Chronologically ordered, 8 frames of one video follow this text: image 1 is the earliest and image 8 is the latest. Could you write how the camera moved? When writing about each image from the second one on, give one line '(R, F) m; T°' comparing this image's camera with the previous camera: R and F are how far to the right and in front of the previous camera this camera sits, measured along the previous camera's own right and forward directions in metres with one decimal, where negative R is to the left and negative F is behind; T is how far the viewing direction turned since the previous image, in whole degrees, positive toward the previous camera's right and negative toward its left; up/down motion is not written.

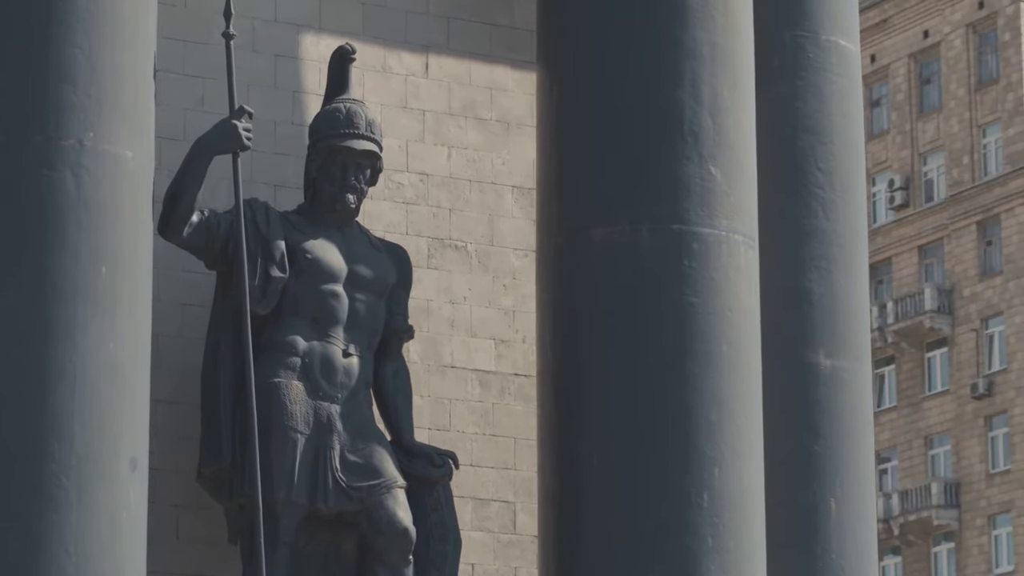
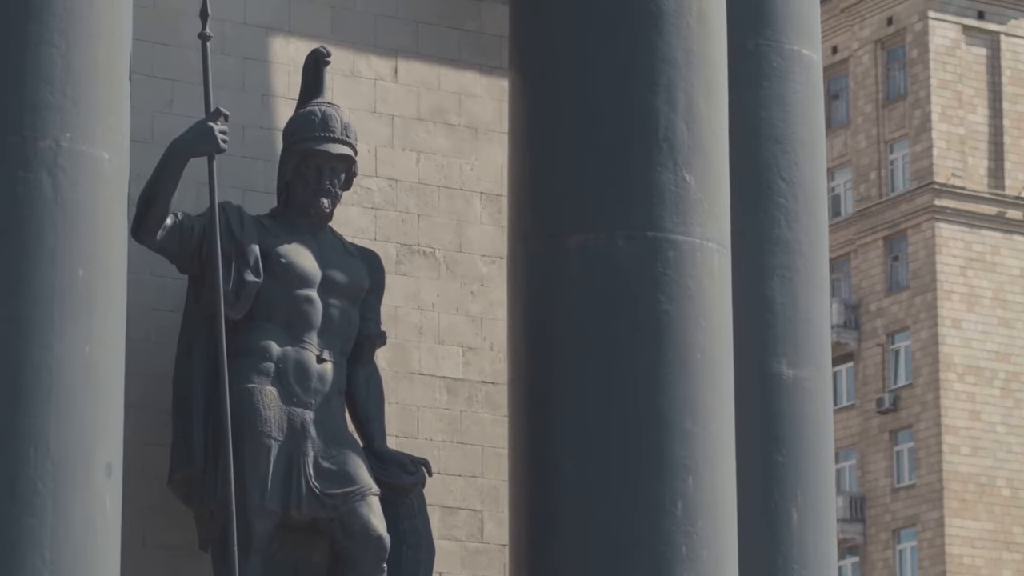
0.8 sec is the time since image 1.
(-0.3, +0.1) m; +2°
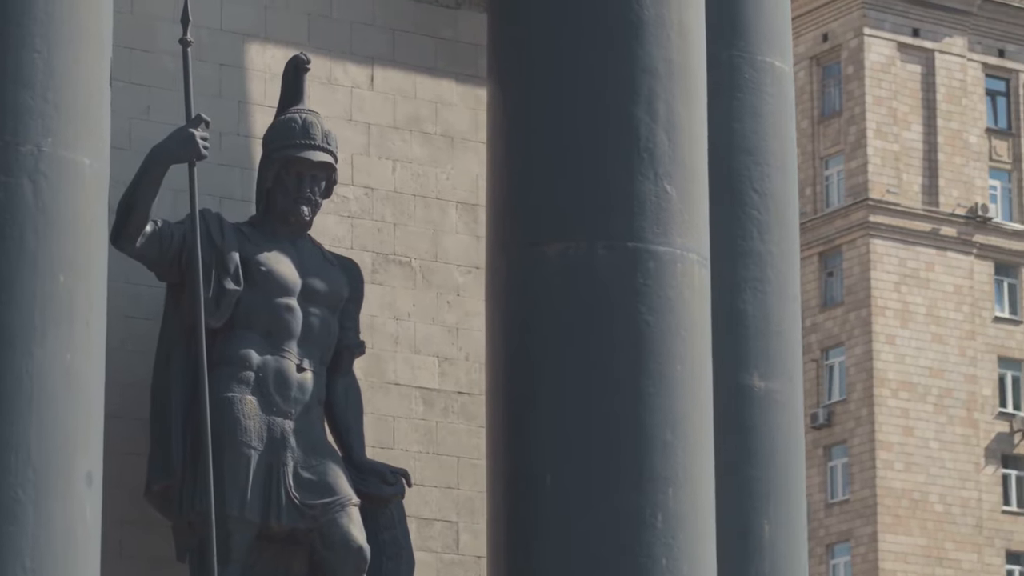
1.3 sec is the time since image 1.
(-0.2, +0.1) m; +1°
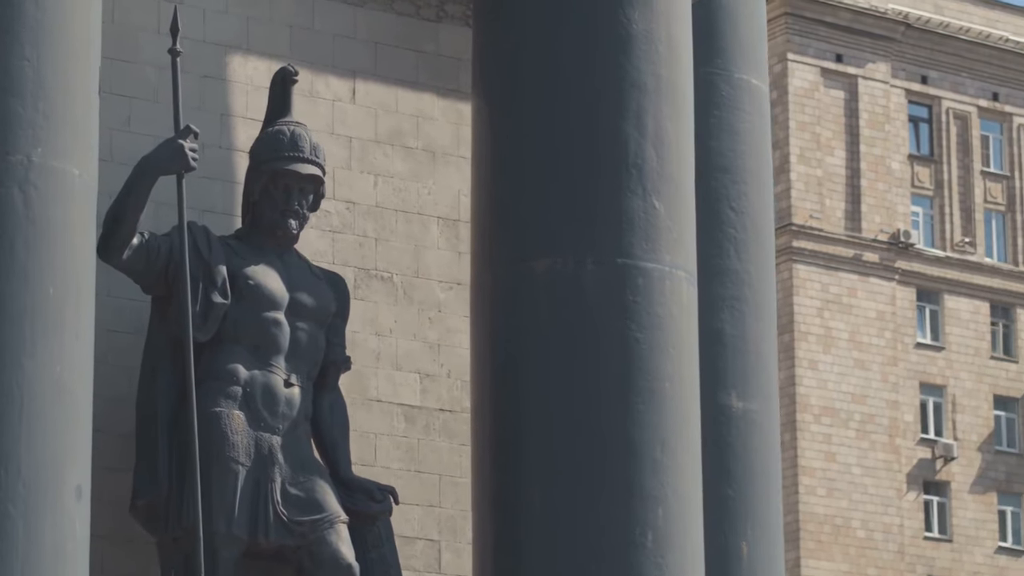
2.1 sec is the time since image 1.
(-0.3, +0.2) m; +1°
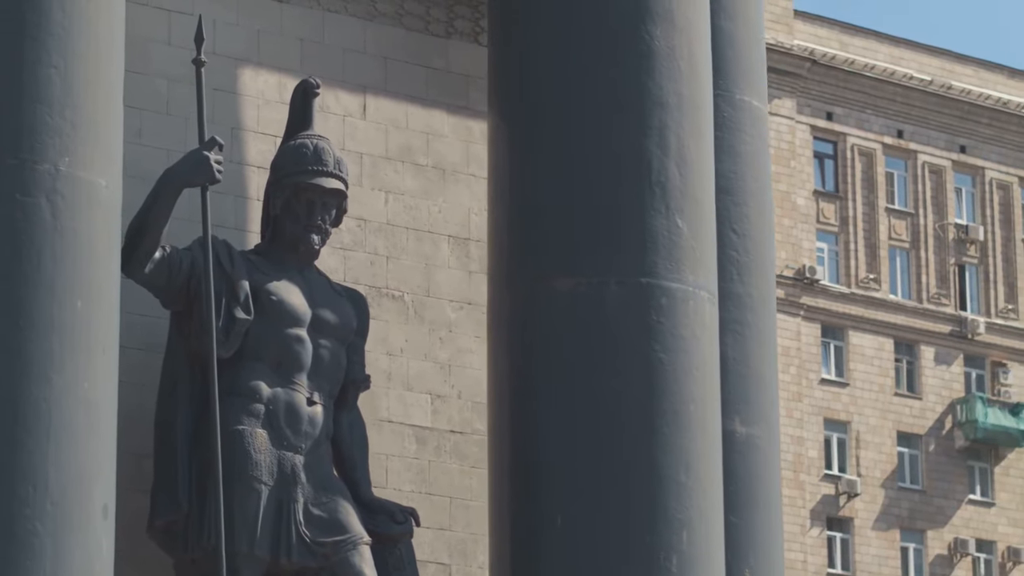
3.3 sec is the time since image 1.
(-0.6, +0.3) m; +2°
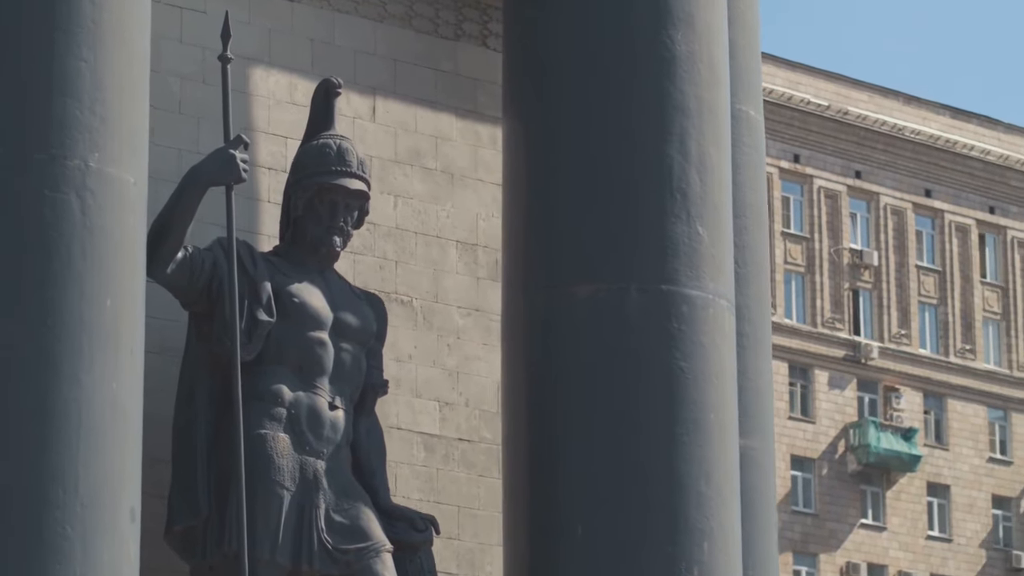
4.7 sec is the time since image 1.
(-0.6, +0.2) m; +2°
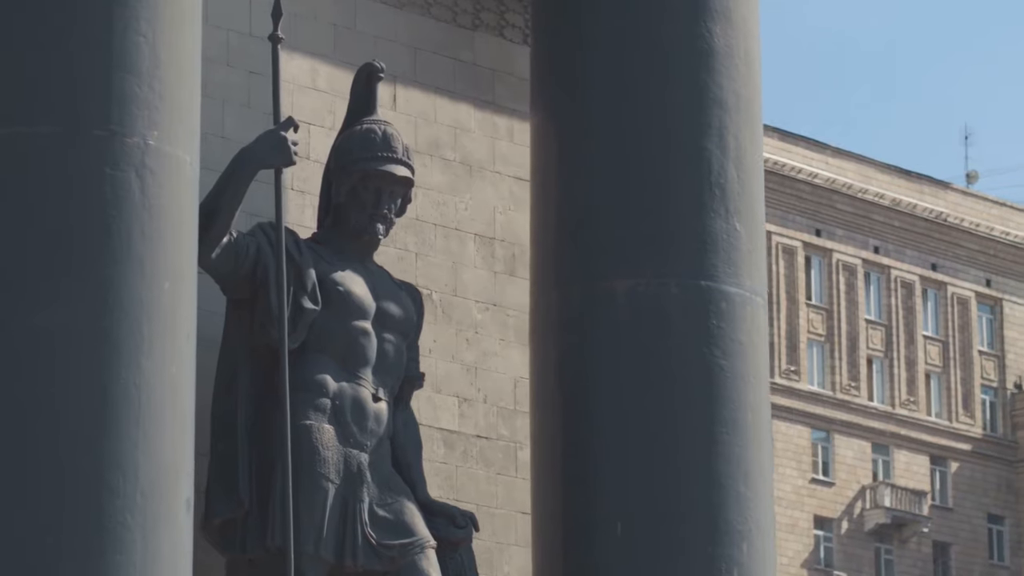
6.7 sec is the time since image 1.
(-1.0, +0.4) m; +3°
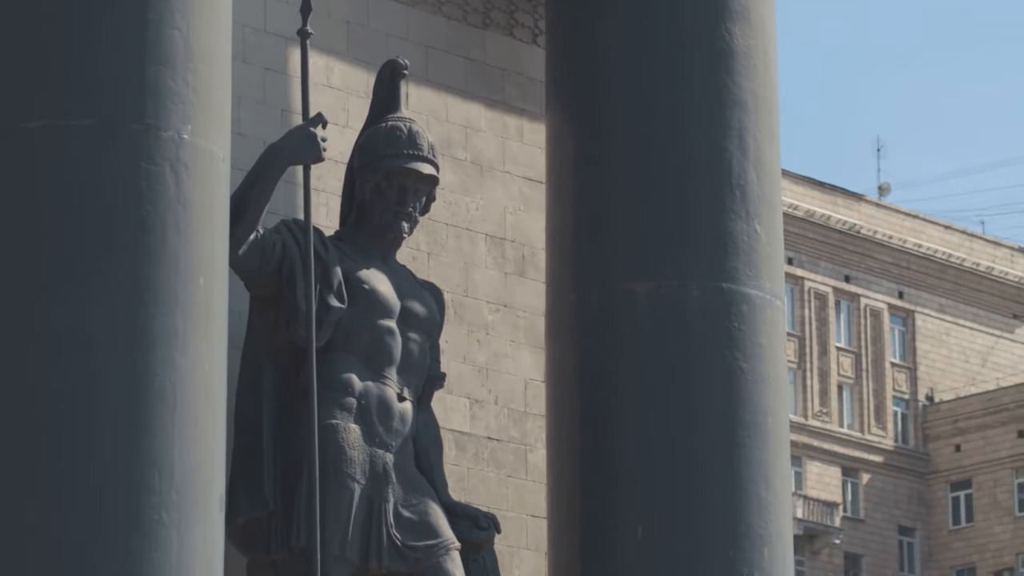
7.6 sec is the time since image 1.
(-0.5, +0.1) m; +1°
